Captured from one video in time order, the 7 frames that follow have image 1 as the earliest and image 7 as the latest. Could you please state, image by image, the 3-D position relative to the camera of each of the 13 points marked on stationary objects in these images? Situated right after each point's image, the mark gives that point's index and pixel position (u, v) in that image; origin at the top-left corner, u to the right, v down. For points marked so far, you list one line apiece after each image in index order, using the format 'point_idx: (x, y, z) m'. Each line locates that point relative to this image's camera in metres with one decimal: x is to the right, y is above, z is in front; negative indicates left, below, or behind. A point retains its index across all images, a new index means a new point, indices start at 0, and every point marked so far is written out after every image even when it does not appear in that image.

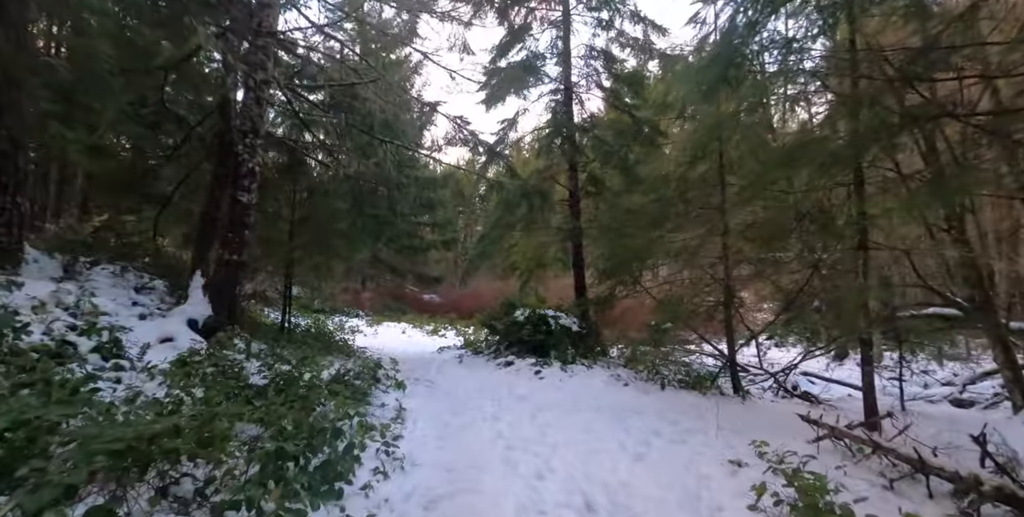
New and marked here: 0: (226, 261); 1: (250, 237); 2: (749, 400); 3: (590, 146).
0: (-3.3, 0.0, +6.3) m
1: (-3.1, +0.3, +6.5) m
2: (+3.2, -1.9, +7.5) m
3: (+1.7, +2.4, +12.3) m
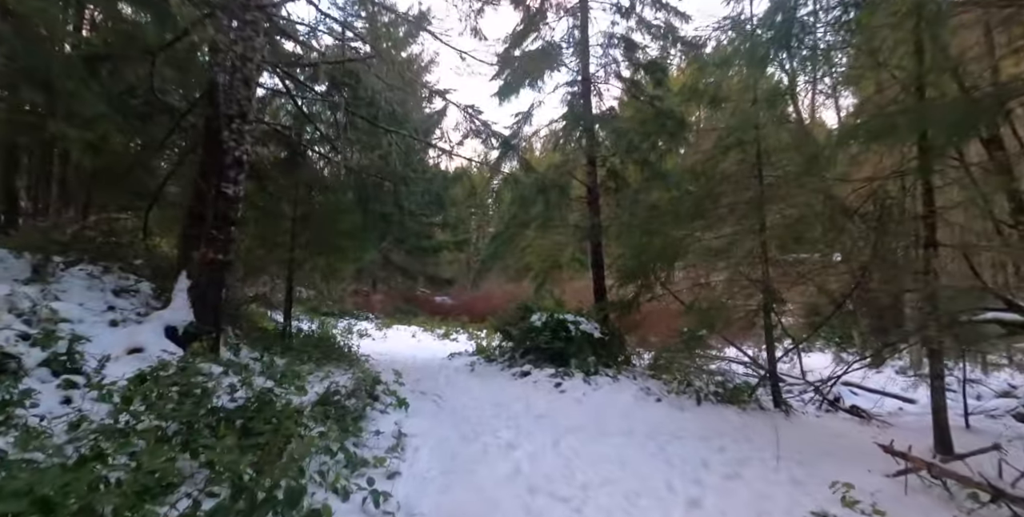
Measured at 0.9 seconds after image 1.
0: (-3.1, 0.0, +5.7) m
1: (-2.9, +0.3, +5.9) m
2: (+3.4, -1.9, +6.8) m
3: (+2.0, +2.4, +11.6) m
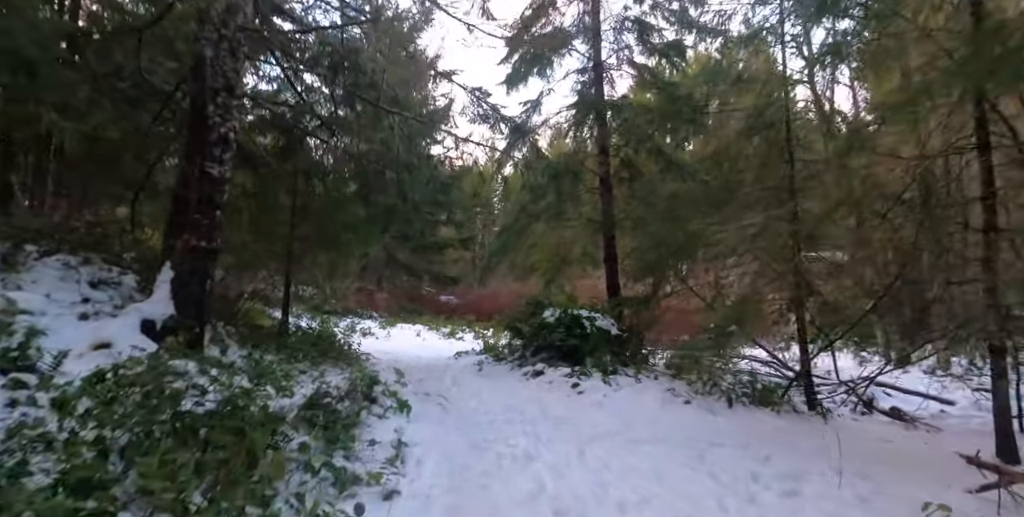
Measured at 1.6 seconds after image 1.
0: (-3.0, +0.1, +5.2) m
1: (-2.8, +0.4, +5.4) m
2: (+3.5, -1.8, +6.2) m
3: (+2.1, +2.5, +11.0) m
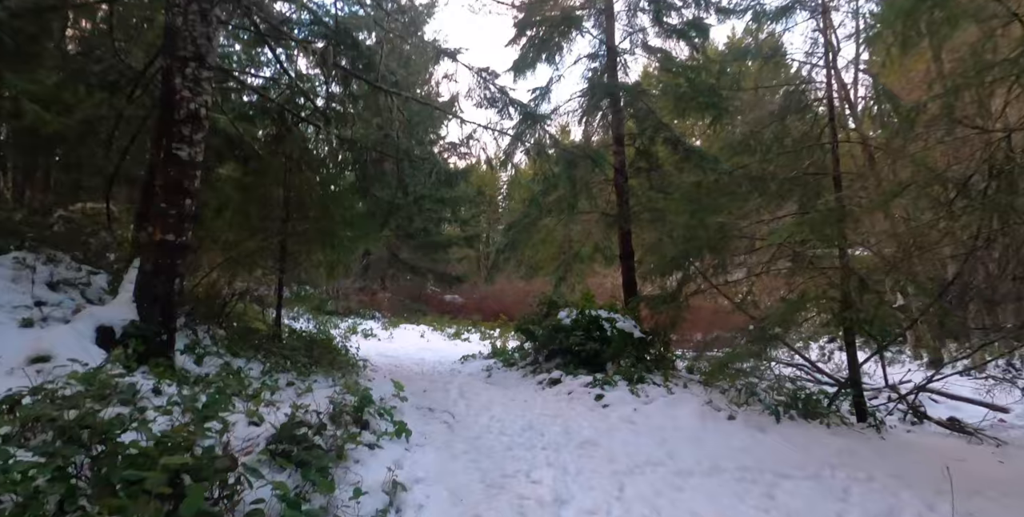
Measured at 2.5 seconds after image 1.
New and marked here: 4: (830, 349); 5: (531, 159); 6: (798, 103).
0: (-2.8, +0.1, +4.5) m
1: (-2.6, +0.4, +4.7) m
2: (+3.7, -1.7, +5.5) m
3: (+2.3, +2.6, +10.3) m
4: (+4.2, -1.2, +7.3) m
5: (+0.3, +1.5, +8.7) m
6: (+3.7, +2.1, +7.3) m
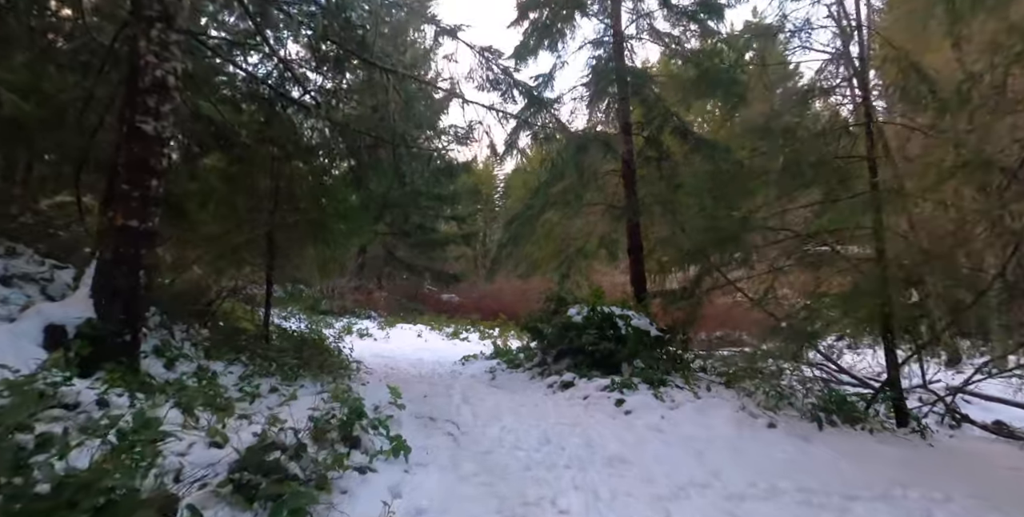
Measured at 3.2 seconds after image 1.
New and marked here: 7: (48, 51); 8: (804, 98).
0: (-2.8, +0.2, +4.0) m
1: (-2.6, +0.5, +4.2) m
2: (+3.8, -1.6, +5.0) m
3: (+2.3, +2.7, +9.8) m
4: (+4.2, -1.1, +6.8) m
5: (+0.4, +1.6, +8.2) m
6: (+3.7, +2.2, +6.8) m
7: (-4.3, +1.9, +5.1) m
8: (+3.6, +2.0, +6.8) m
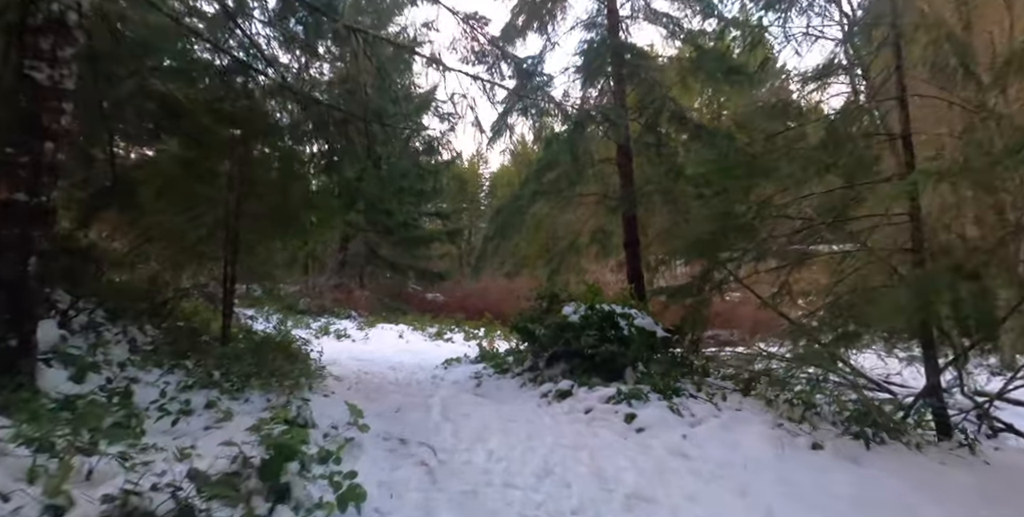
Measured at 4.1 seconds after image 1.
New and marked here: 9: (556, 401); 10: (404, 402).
0: (-2.8, +0.3, +3.1) m
1: (-2.6, +0.6, +3.4) m
2: (+3.7, -1.6, +4.4) m
3: (+2.1, +2.8, +9.1) m
4: (+4.1, -1.0, +6.2) m
5: (+0.2, +1.7, +7.5) m
6: (+3.6, +2.2, +6.2) m
7: (-4.4, +2.0, +4.2) m
8: (+3.4, +2.1, +6.2) m
9: (+0.4, -1.3, +5.4) m
10: (-1.0, -1.3, +5.4) m
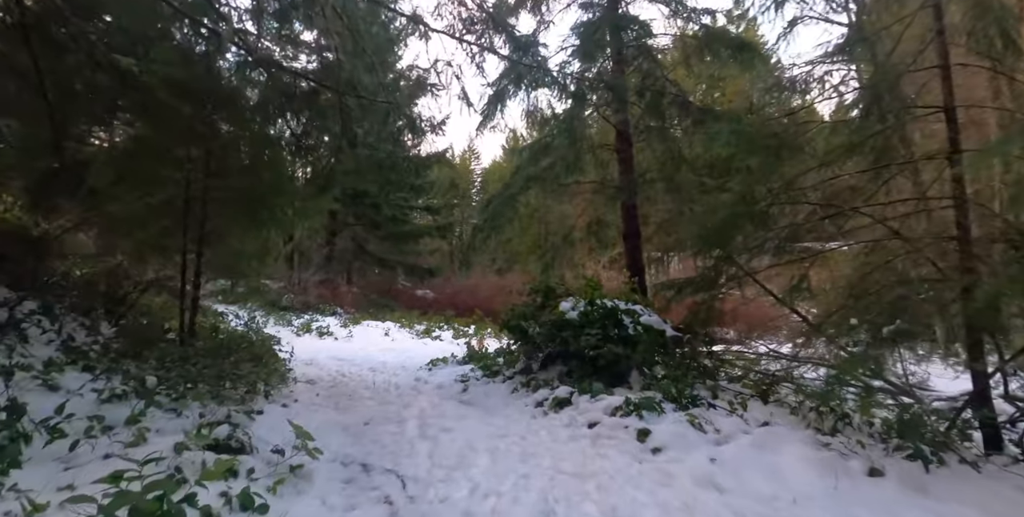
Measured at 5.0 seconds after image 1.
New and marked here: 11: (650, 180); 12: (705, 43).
0: (-2.9, +0.4, +2.5) m
1: (-2.7, +0.7, +2.7) m
2: (+3.6, -1.5, +3.8) m
3: (+2.0, +2.9, +8.5) m
4: (+4.0, -0.9, +5.6) m
5: (+0.1, +1.8, +6.8) m
6: (+3.5, +2.3, +5.6) m
7: (-4.4, +2.1, +3.5) m
8: (+3.4, +2.2, +5.6) m
9: (+0.3, -1.2, +4.8) m
10: (-1.1, -1.2, +4.8) m
11: (+1.9, +1.1, +8.1) m
12: (+2.8, +3.2, +8.2) m
